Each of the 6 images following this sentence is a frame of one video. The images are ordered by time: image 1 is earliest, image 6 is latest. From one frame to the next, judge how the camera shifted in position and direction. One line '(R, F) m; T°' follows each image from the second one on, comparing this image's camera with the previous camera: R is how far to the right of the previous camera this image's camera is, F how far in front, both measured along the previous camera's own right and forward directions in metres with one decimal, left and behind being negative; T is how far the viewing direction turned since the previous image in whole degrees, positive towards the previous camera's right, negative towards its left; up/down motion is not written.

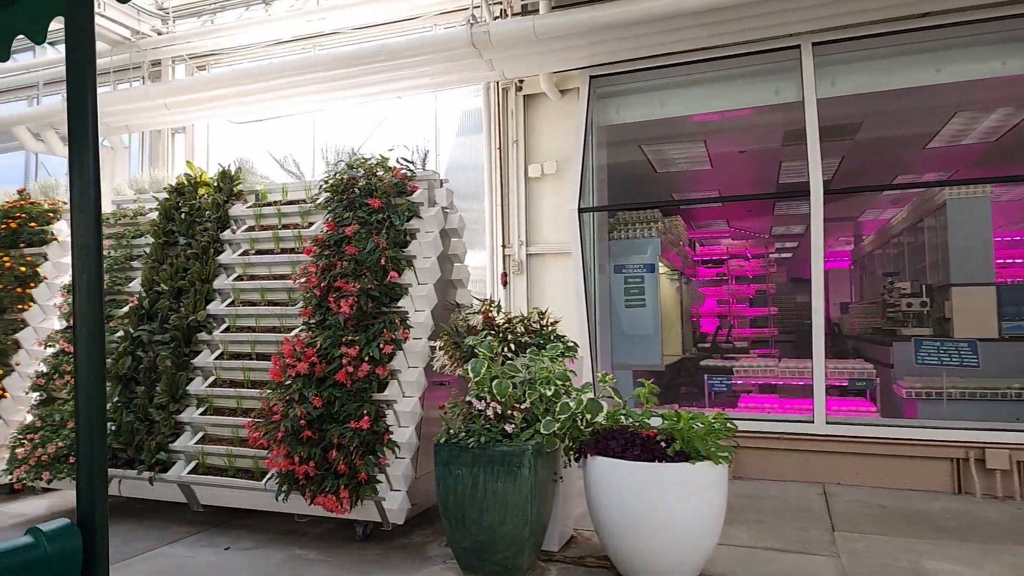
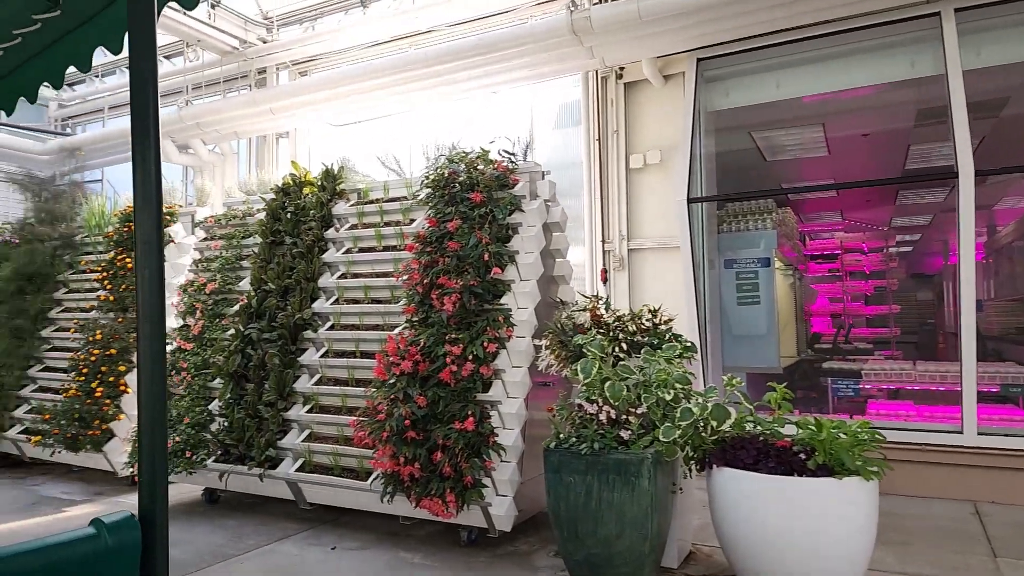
(-0.1, +0.2) m; -8°
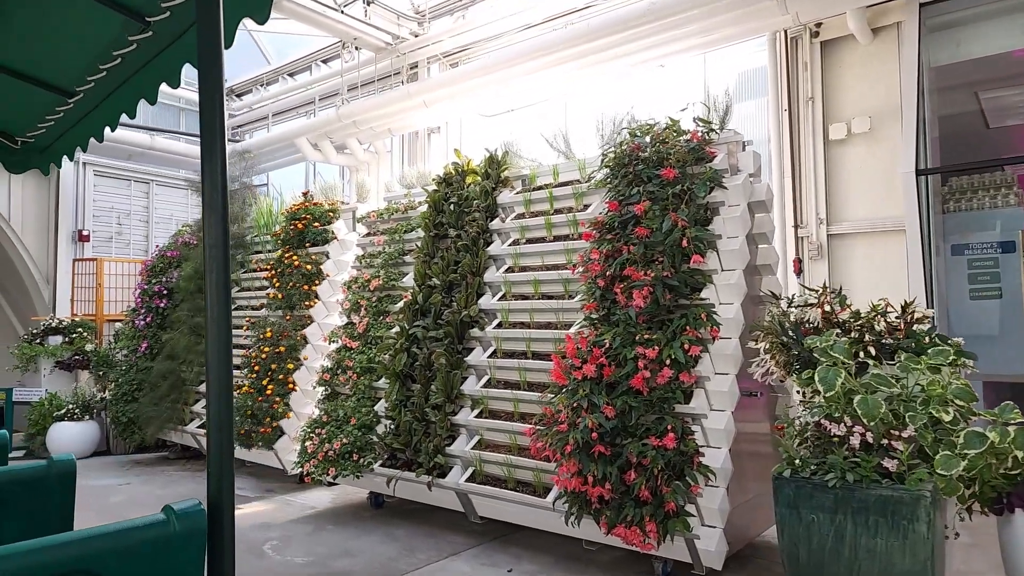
(-0.3, +0.4) m; -11°
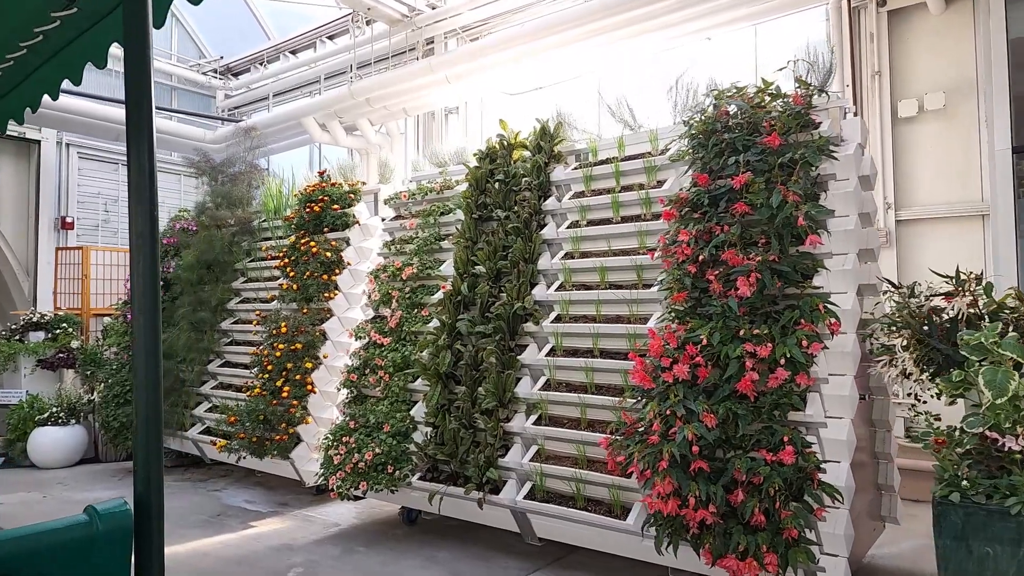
(-0.4, +0.5) m; +1°
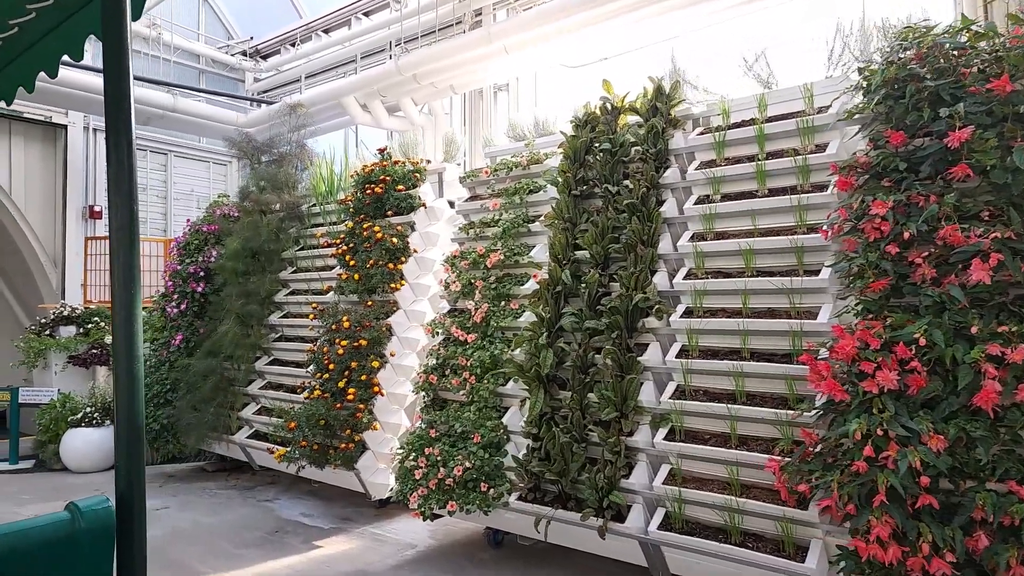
(-0.5, +0.5) m; -1°
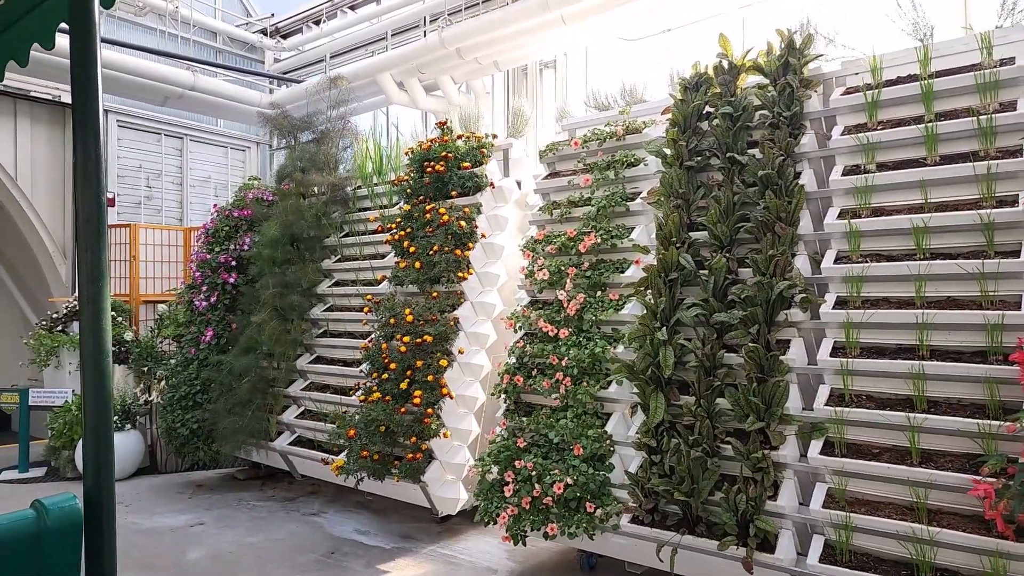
(-0.5, +0.5) m; 0°
